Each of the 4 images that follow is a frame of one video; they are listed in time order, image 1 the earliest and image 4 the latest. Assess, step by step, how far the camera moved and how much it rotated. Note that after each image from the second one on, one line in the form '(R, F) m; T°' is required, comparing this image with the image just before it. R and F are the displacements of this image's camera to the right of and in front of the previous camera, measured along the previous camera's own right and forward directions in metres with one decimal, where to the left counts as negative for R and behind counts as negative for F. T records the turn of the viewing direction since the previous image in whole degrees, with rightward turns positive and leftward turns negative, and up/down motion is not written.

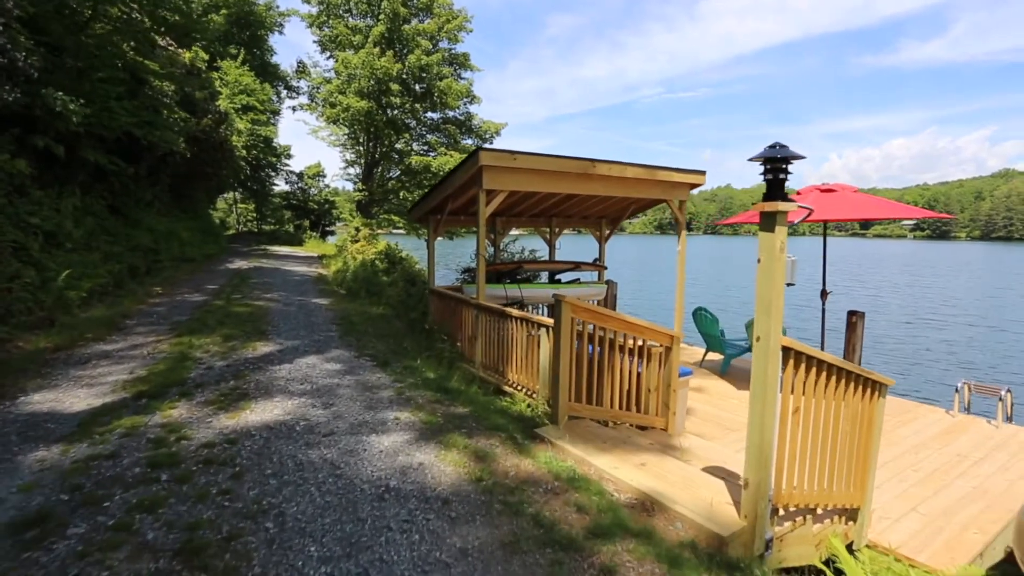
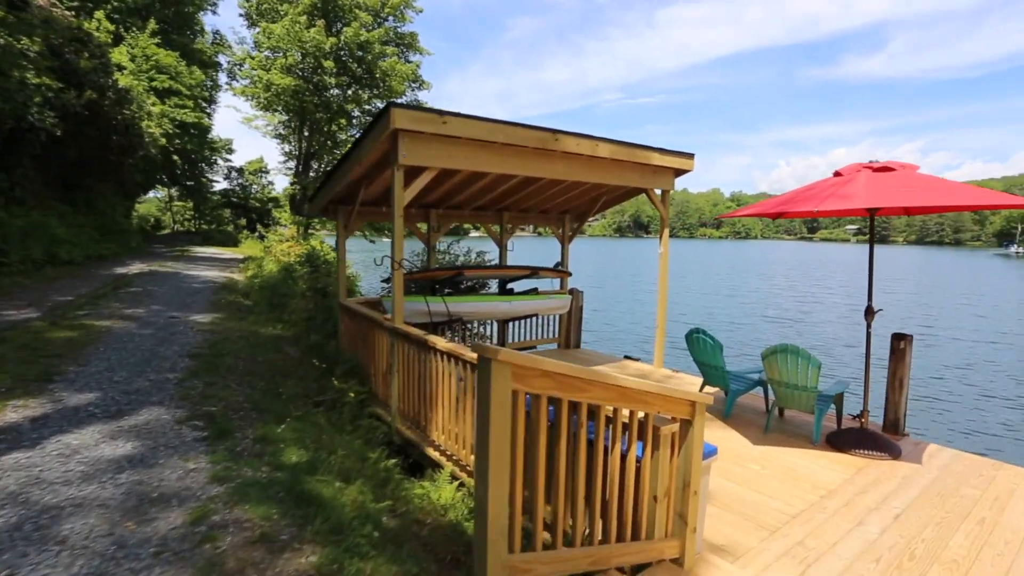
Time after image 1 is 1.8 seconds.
(+0.3, +2.0) m; +4°
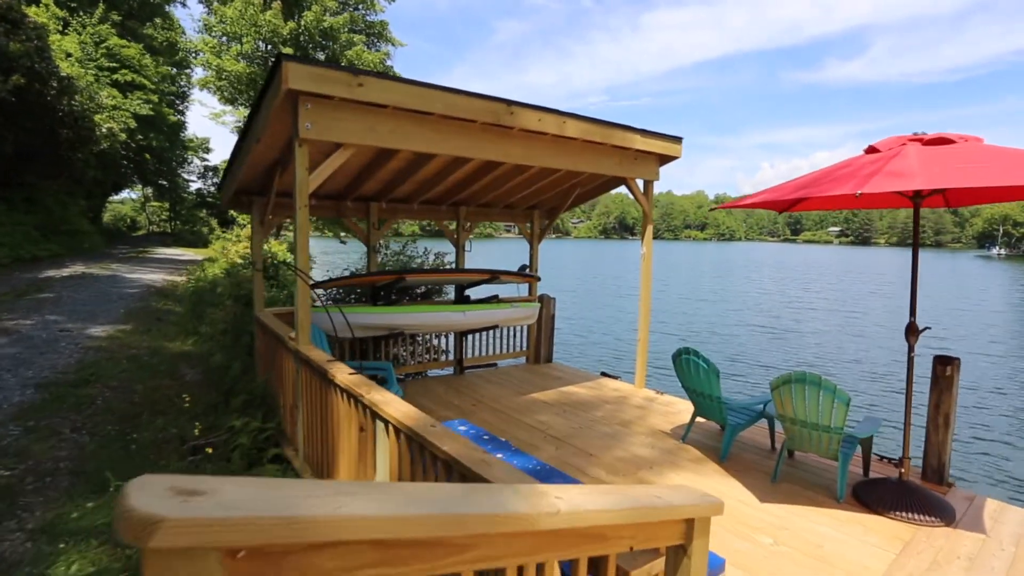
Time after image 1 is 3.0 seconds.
(+0.3, +1.1) m; +1°
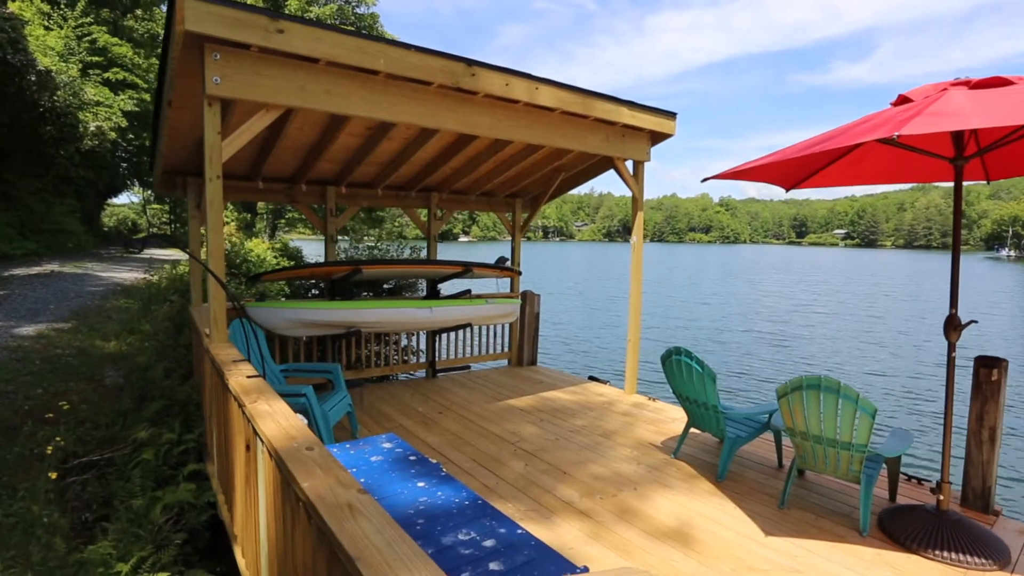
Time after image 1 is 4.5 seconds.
(+0.3, +0.6) m; 0°
